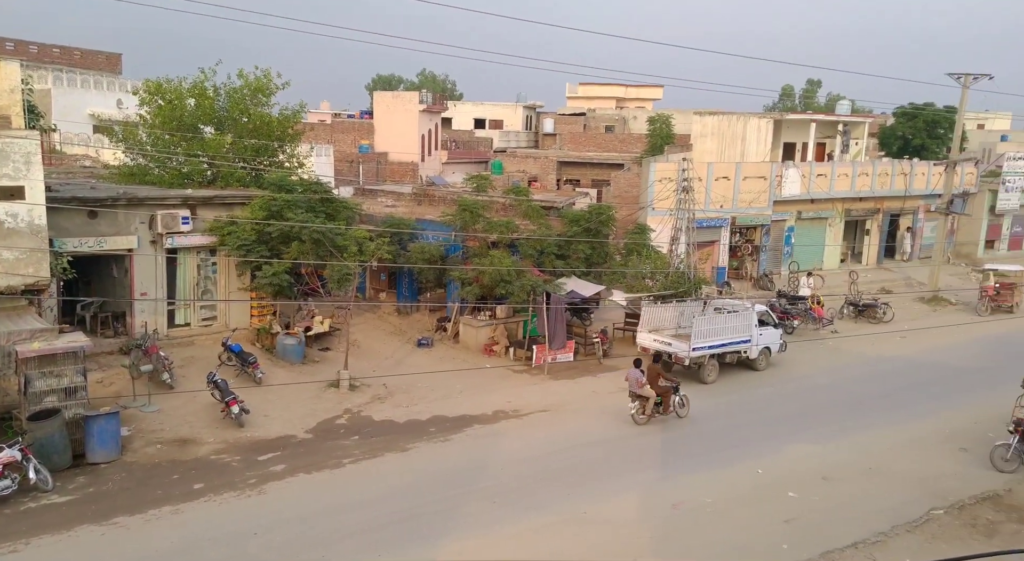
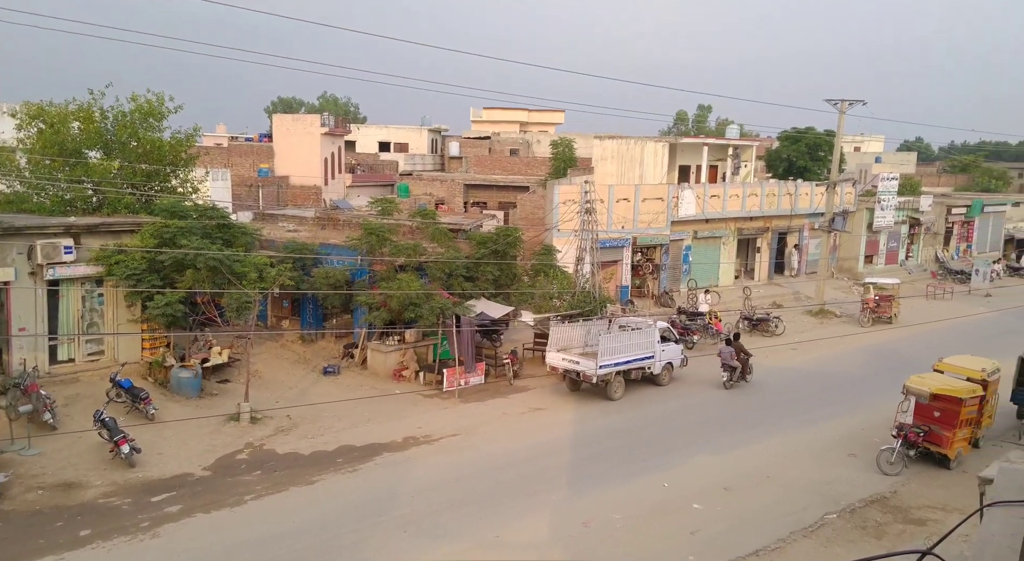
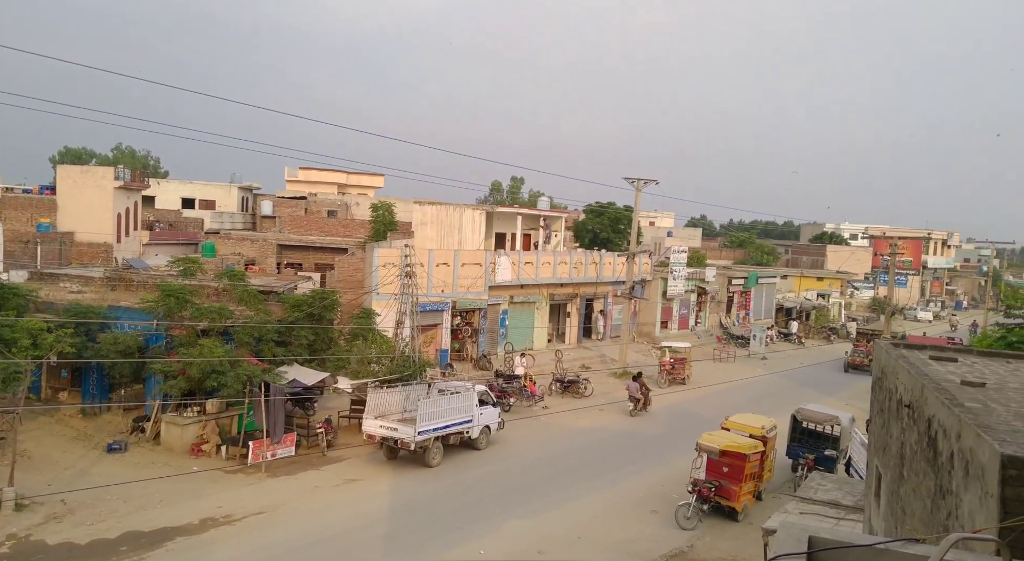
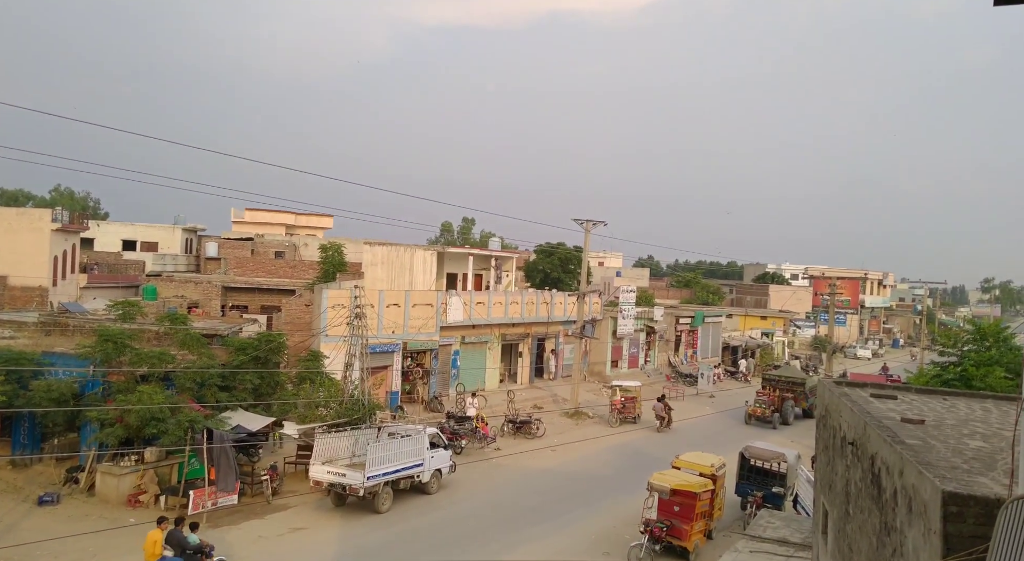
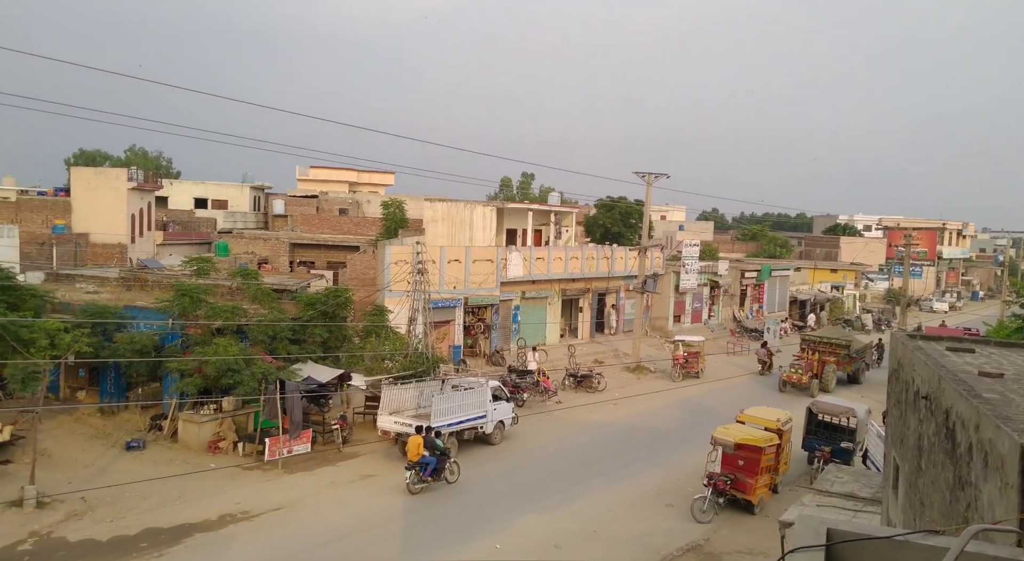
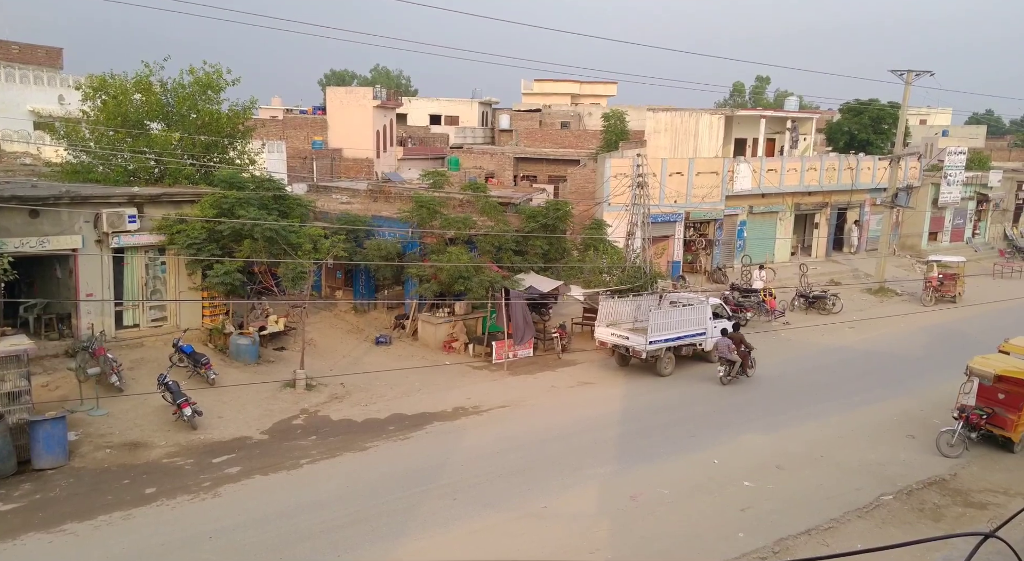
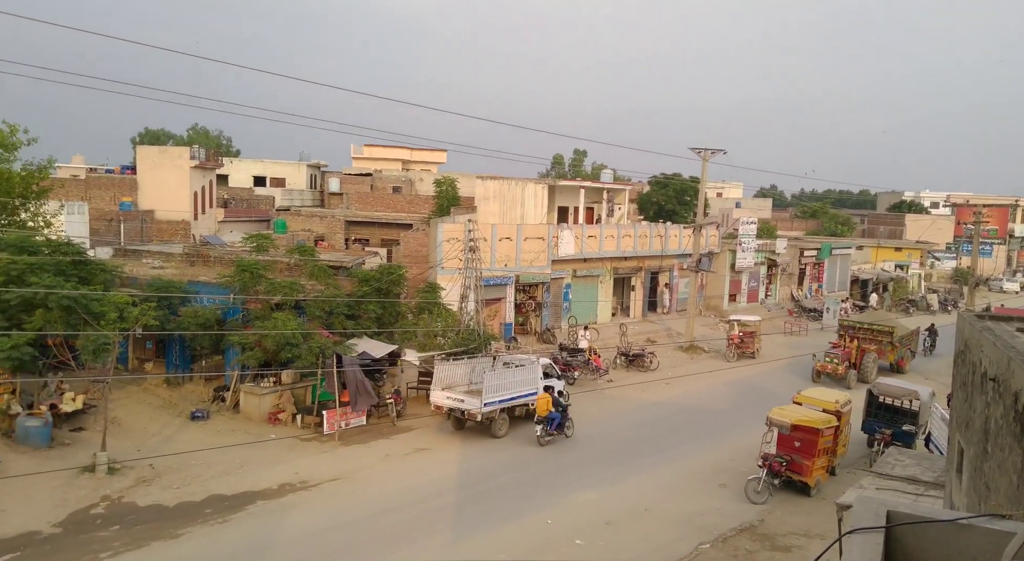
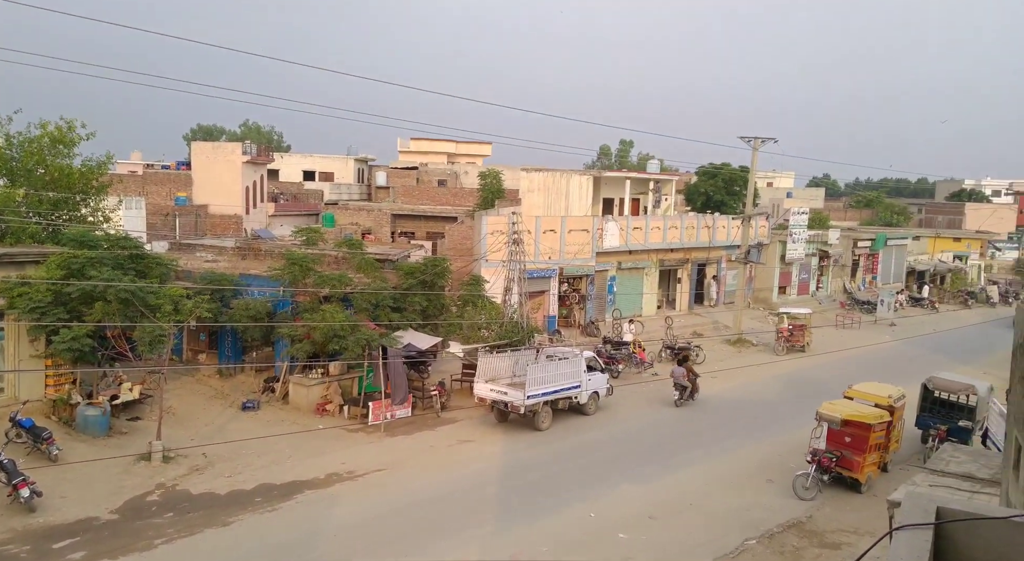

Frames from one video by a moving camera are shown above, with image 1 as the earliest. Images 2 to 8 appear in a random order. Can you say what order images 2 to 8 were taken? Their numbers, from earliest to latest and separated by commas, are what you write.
6, 2, 8, 3, 4, 5, 7
